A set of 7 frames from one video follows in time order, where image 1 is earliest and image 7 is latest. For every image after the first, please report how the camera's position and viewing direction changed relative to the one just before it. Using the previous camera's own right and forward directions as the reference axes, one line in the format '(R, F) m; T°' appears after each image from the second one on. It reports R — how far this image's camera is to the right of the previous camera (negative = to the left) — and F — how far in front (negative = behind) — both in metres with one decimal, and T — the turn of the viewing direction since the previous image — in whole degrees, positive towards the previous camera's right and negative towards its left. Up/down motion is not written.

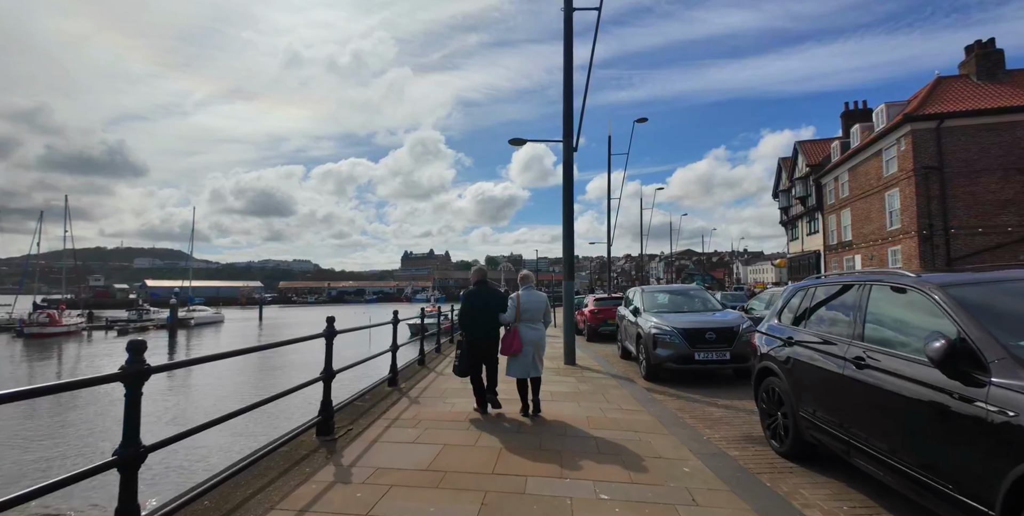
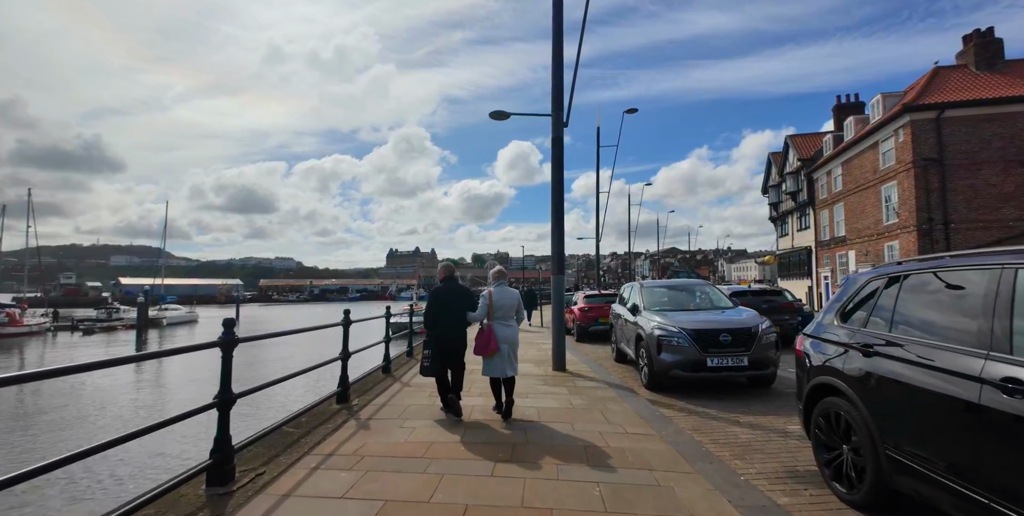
(+0.1, +1.2) m; +2°
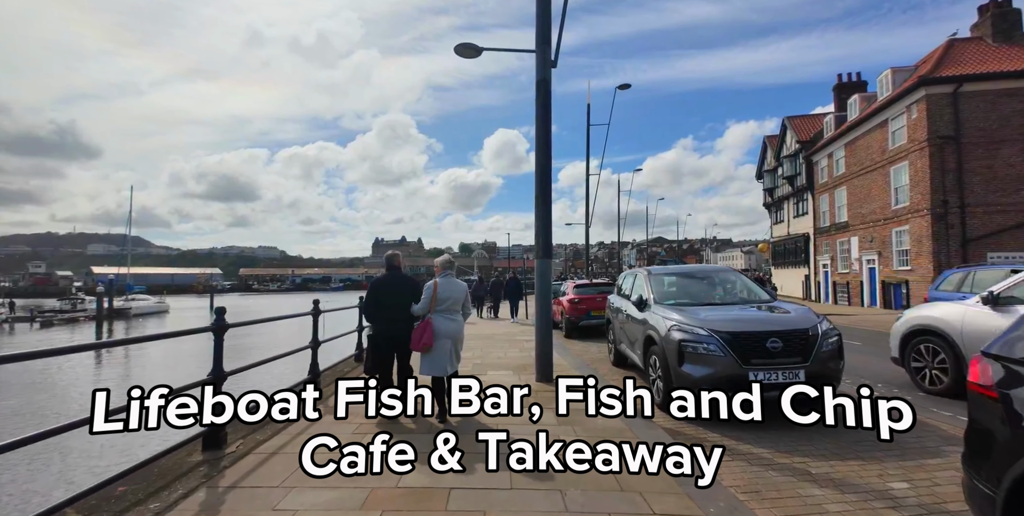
(+0.2, +1.8) m; +2°
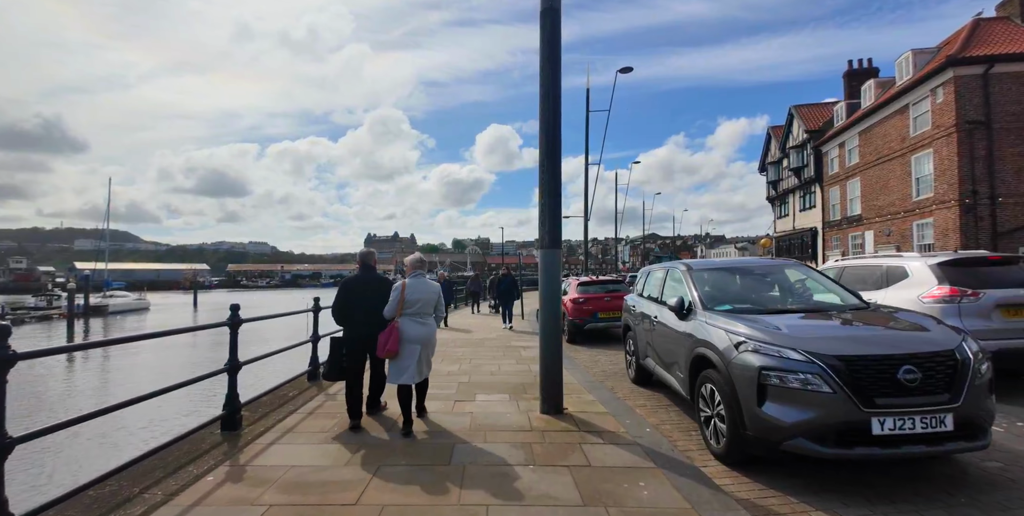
(0.0, +1.5) m; +1°
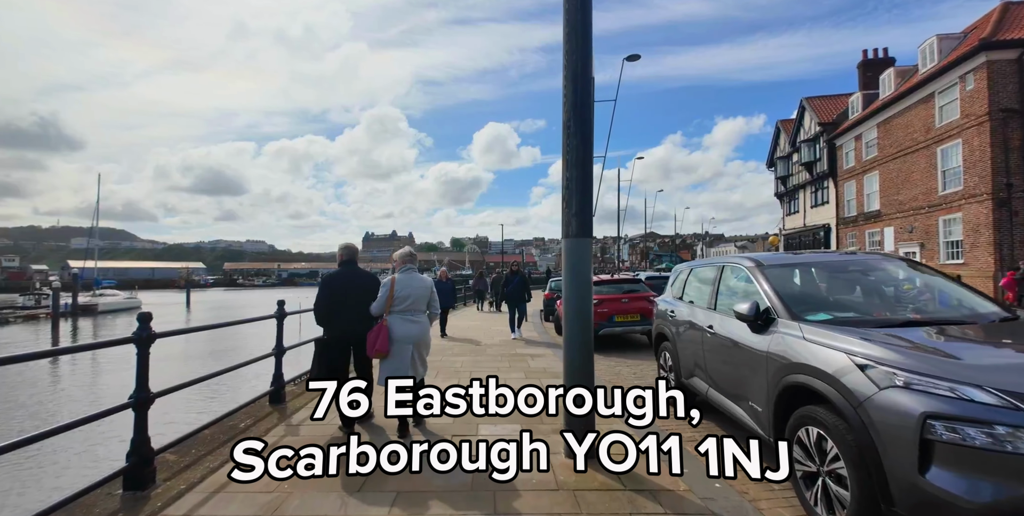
(-0.1, +1.1) m; 0°
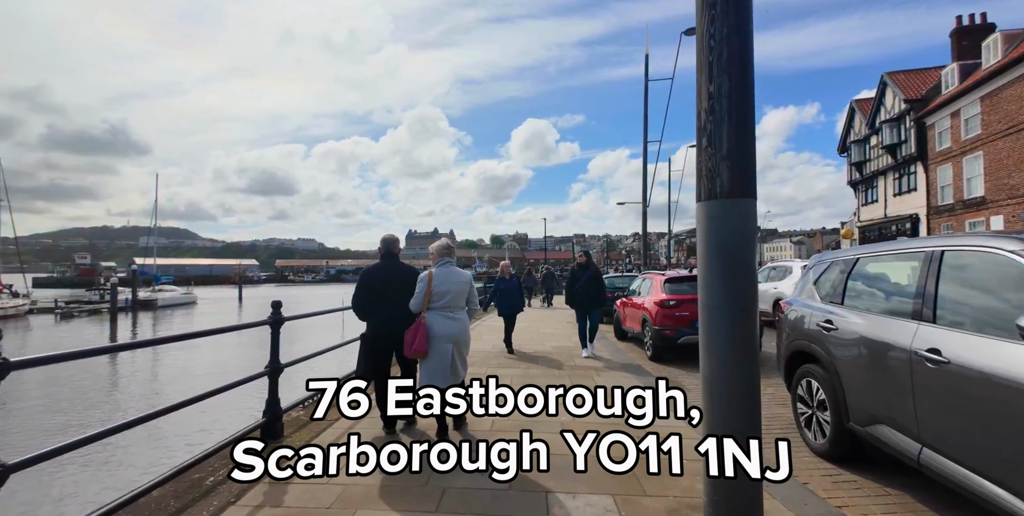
(-0.2, +1.3) m; -5°
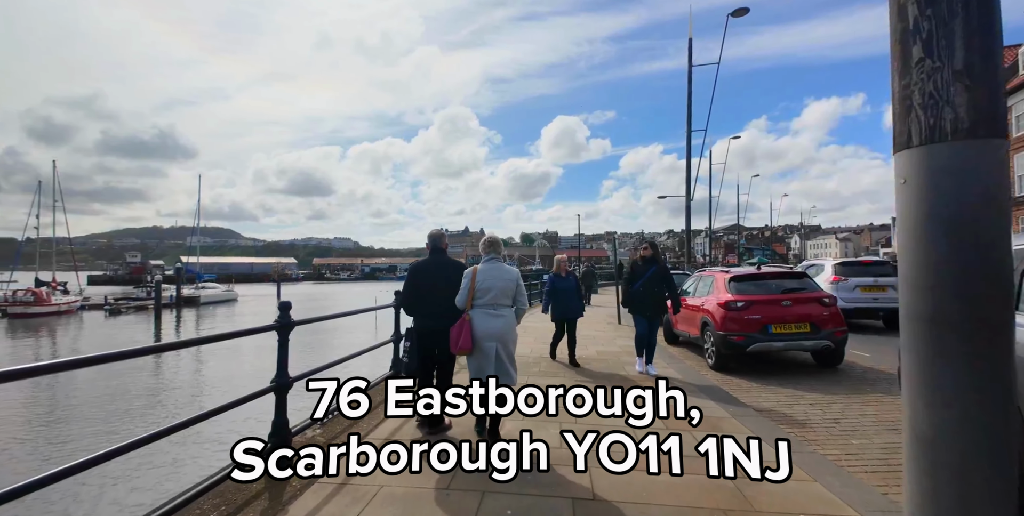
(-0.1, +0.7) m; -4°
